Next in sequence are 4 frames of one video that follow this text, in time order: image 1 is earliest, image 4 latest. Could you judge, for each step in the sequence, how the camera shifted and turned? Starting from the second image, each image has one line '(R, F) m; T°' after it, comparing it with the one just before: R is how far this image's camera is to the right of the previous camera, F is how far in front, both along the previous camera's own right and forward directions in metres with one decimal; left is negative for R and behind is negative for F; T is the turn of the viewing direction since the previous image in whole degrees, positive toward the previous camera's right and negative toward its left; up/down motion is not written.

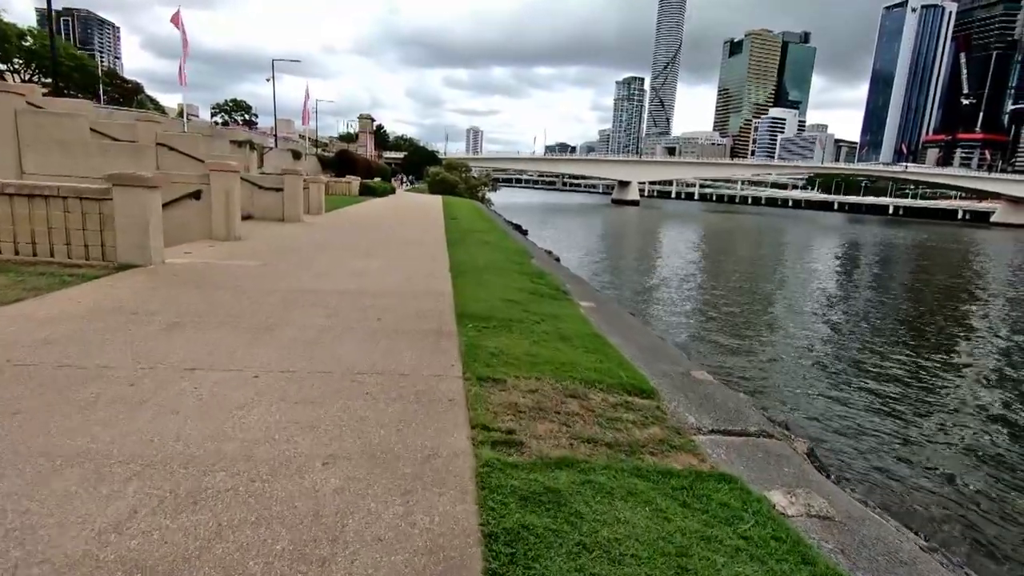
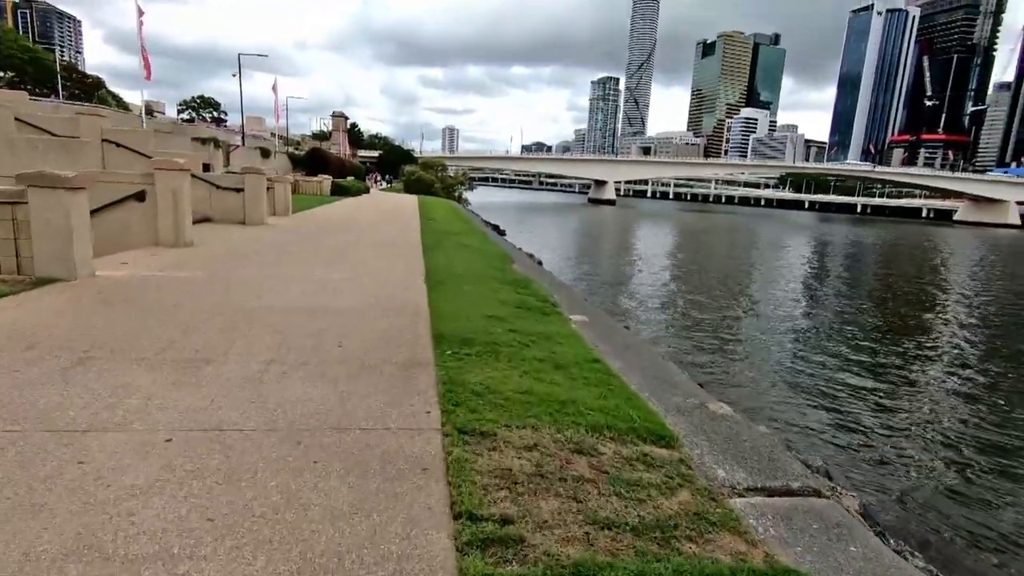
(-0.1, +0.9) m; +2°
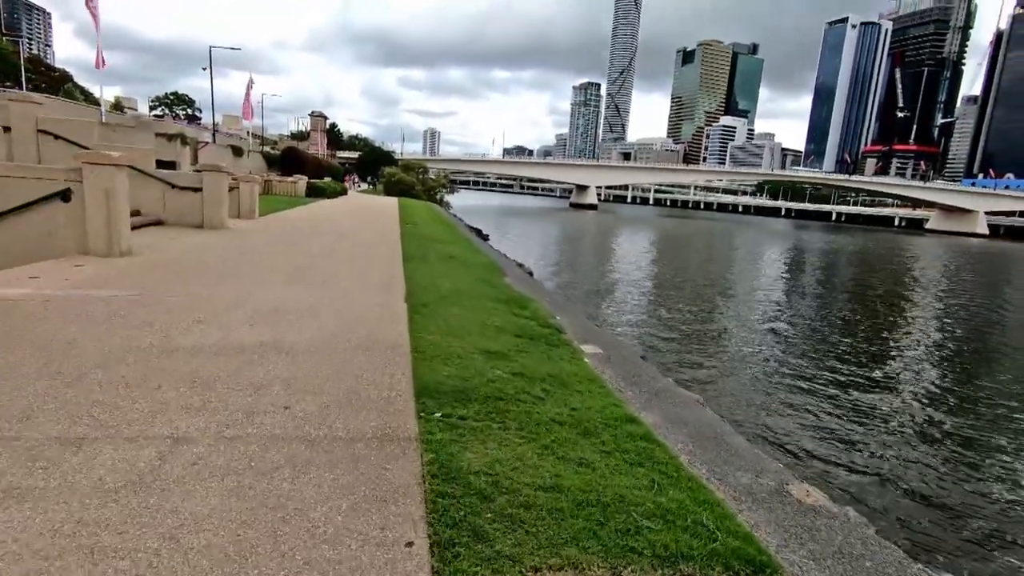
(-0.2, +1.3) m; +2°
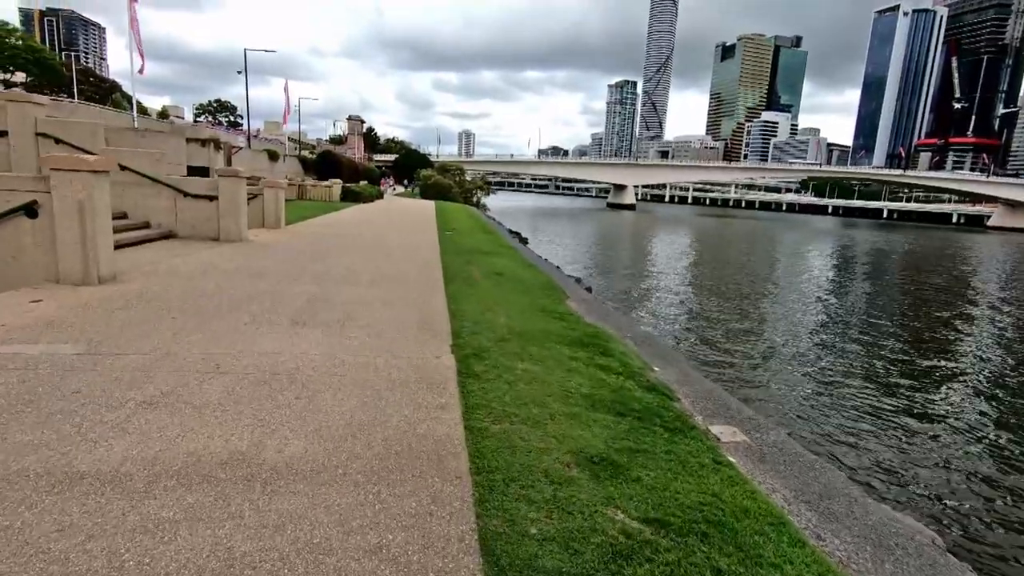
(-0.5, +2.0) m; -4°
